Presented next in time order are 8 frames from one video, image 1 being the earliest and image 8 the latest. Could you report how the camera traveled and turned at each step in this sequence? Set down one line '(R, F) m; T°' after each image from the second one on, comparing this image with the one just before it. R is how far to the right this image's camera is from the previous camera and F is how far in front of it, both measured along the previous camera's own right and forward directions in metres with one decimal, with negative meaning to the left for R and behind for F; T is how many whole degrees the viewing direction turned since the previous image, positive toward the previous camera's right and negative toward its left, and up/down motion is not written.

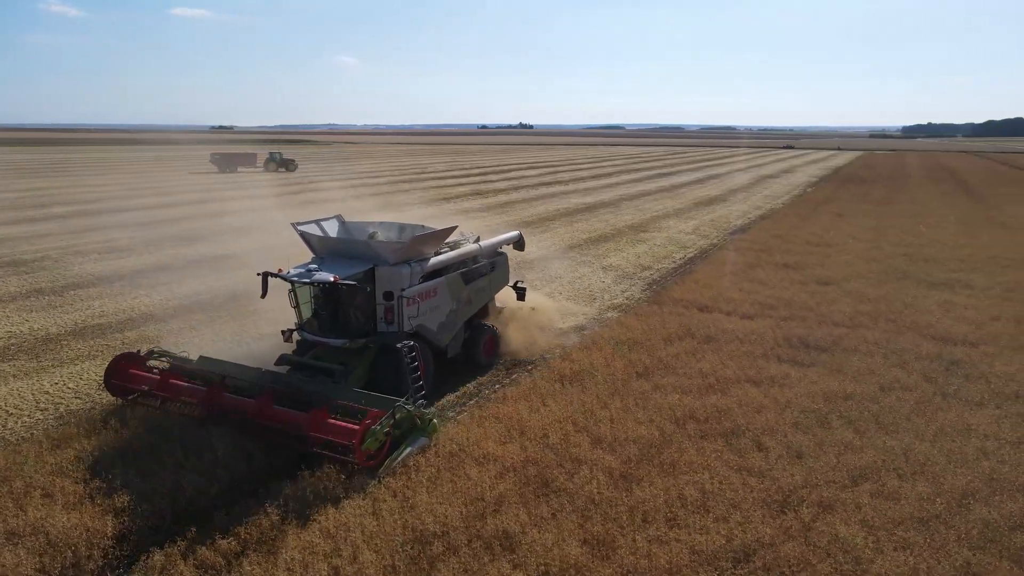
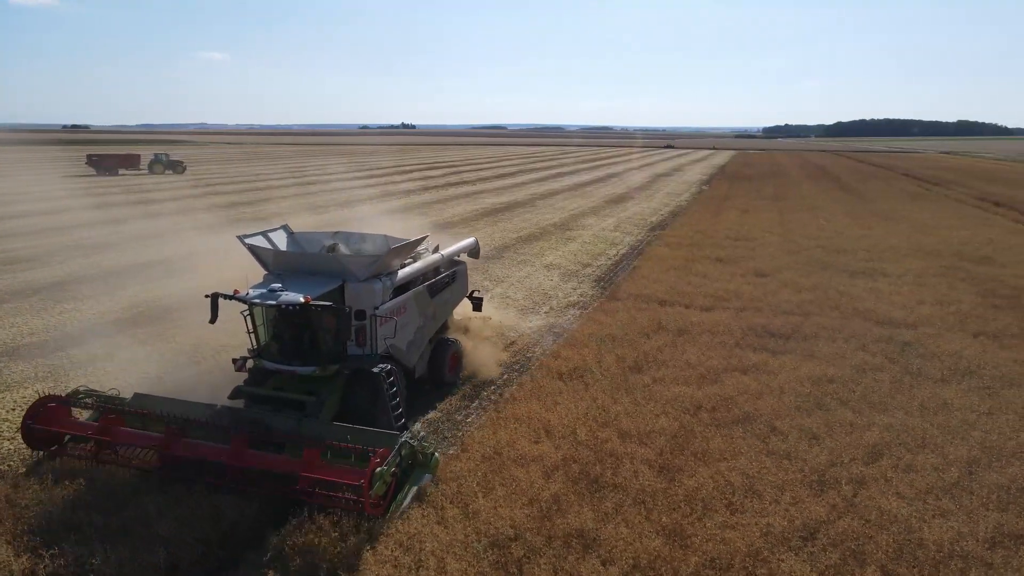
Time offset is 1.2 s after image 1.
(-1.4, +0.1) m; +9°
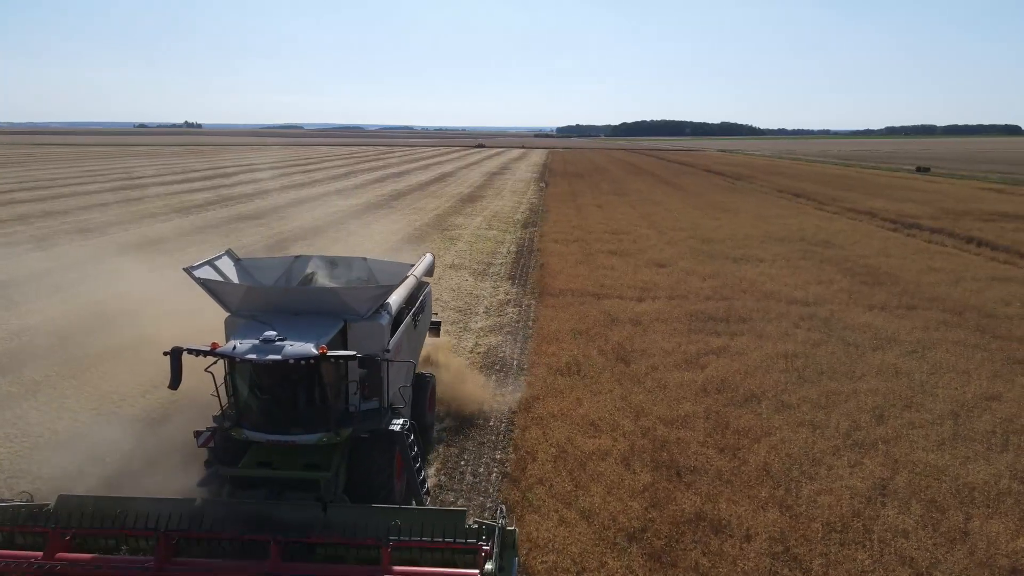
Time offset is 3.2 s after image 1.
(-2.4, +0.3) m; +14°
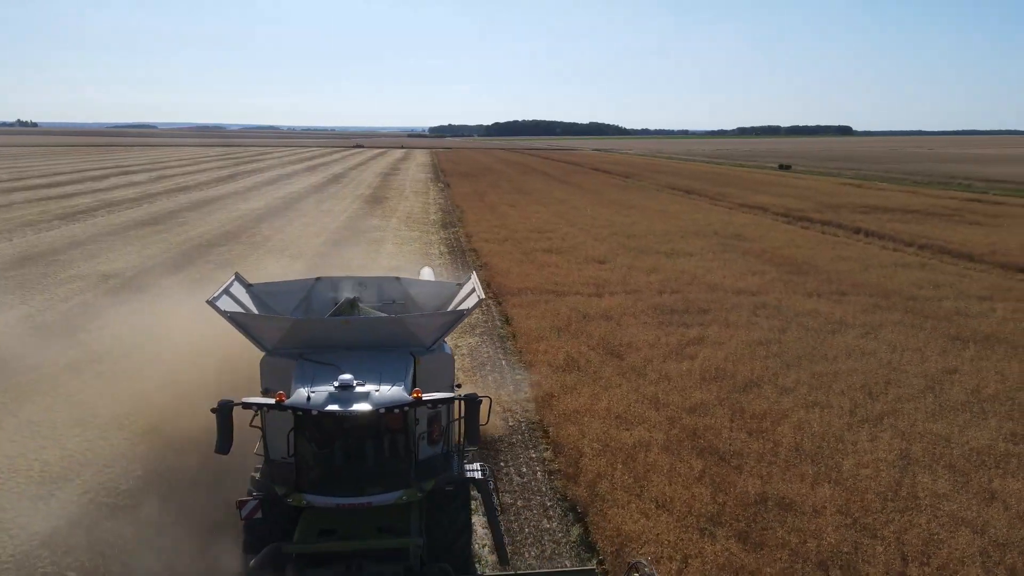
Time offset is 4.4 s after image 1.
(-1.6, +0.1) m; +9°
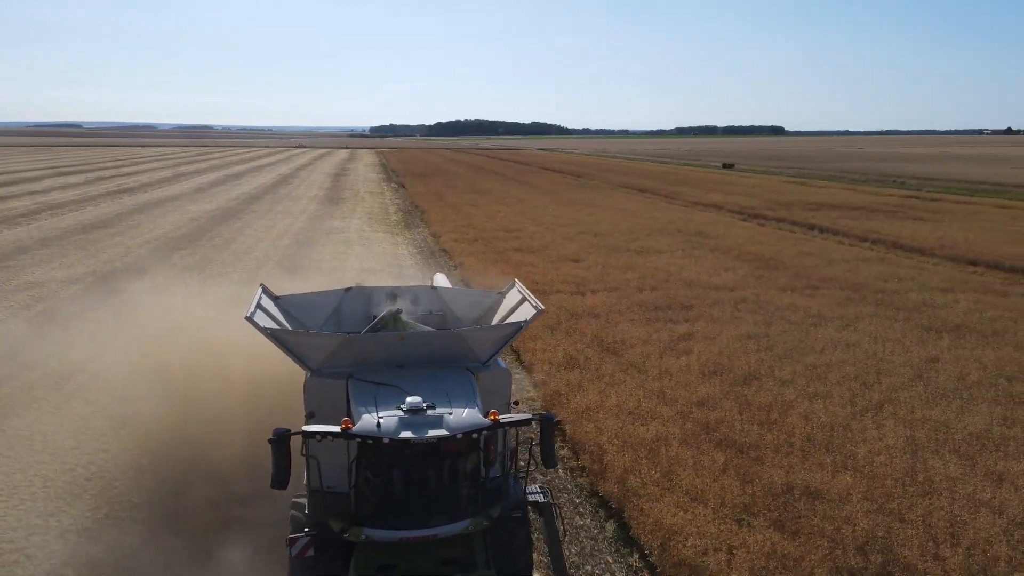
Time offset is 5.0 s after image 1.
(-0.7, 0.0) m; +4°
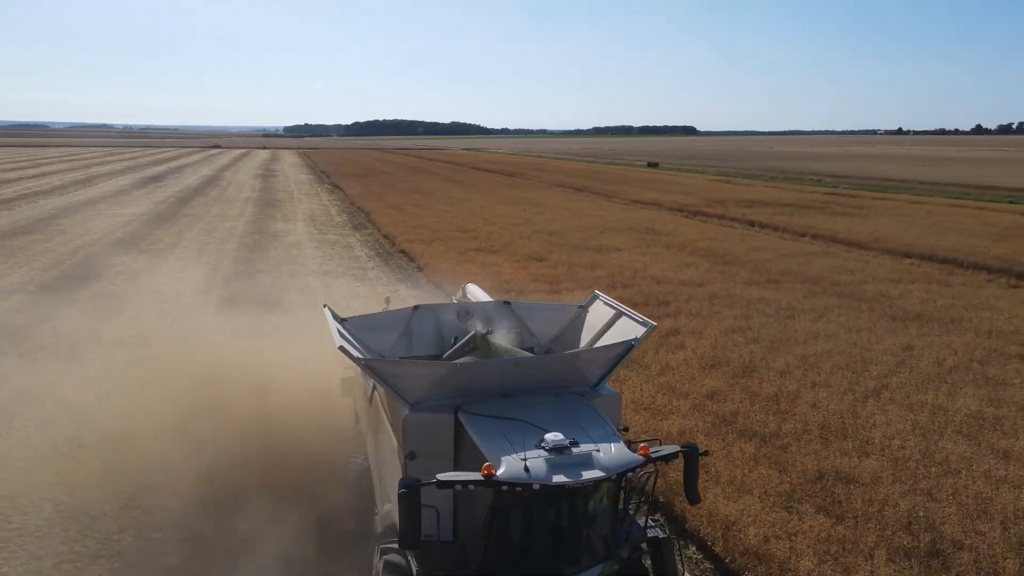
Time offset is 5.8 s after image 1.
(-1.0, +0.1) m; +6°
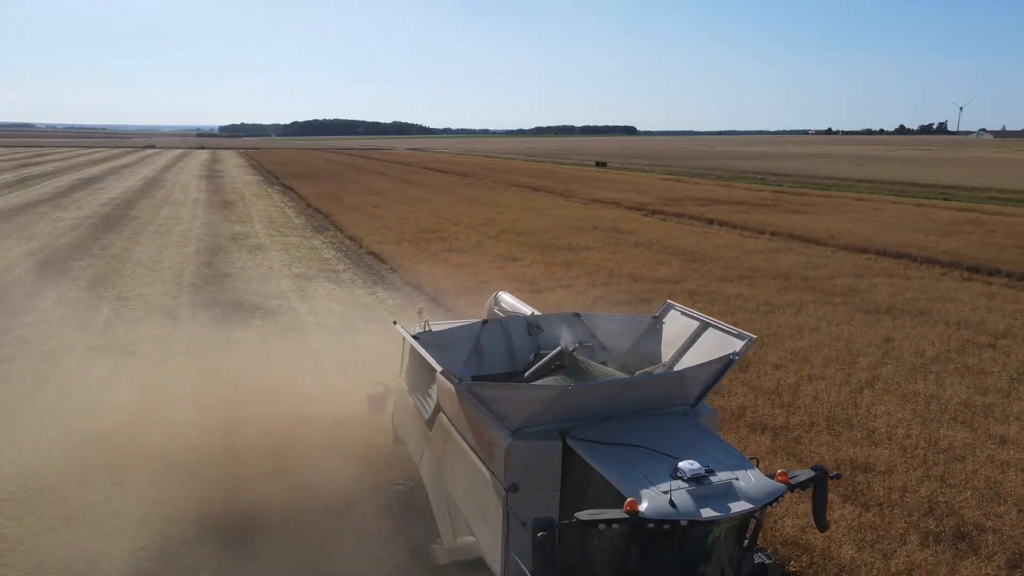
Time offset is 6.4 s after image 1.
(-0.7, 0.0) m; +4°
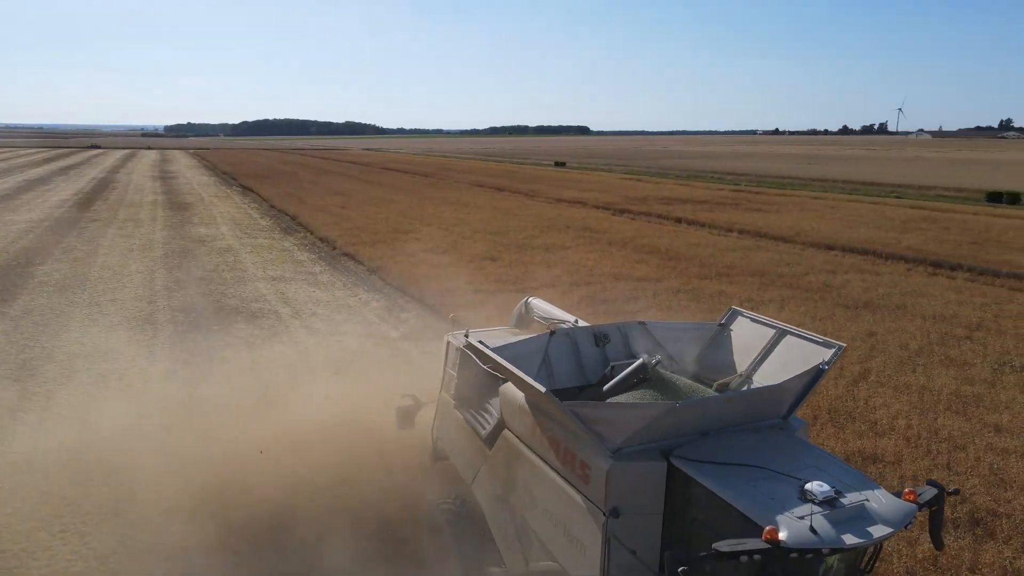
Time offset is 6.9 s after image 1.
(-0.6, 0.0) m; +3°
